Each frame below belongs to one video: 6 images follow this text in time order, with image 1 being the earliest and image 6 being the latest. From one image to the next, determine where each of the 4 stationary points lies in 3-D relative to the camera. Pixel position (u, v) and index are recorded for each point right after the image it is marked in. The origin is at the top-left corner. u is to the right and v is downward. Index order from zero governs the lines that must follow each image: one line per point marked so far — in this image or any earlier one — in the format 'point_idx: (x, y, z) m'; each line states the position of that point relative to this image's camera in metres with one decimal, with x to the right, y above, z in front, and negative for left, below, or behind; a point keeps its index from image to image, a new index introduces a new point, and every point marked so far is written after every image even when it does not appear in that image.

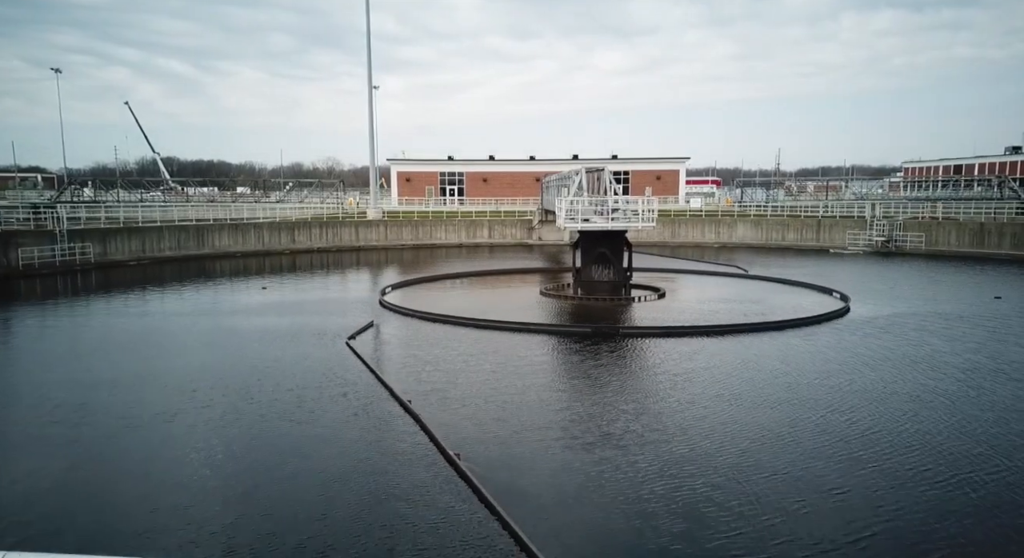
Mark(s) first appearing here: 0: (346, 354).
0: (-3.2, -1.3, +13.8) m
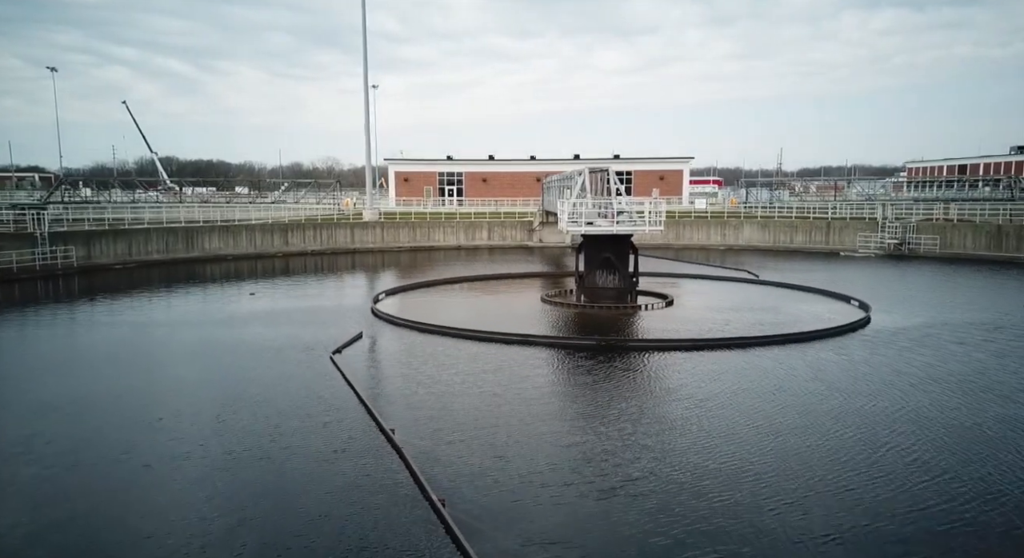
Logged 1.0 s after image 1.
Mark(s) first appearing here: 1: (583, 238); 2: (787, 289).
0: (-3.3, -1.5, +12.8) m
1: (+1.8, +1.0, +17.6) m
2: (+7.5, -0.3, +19.4) m
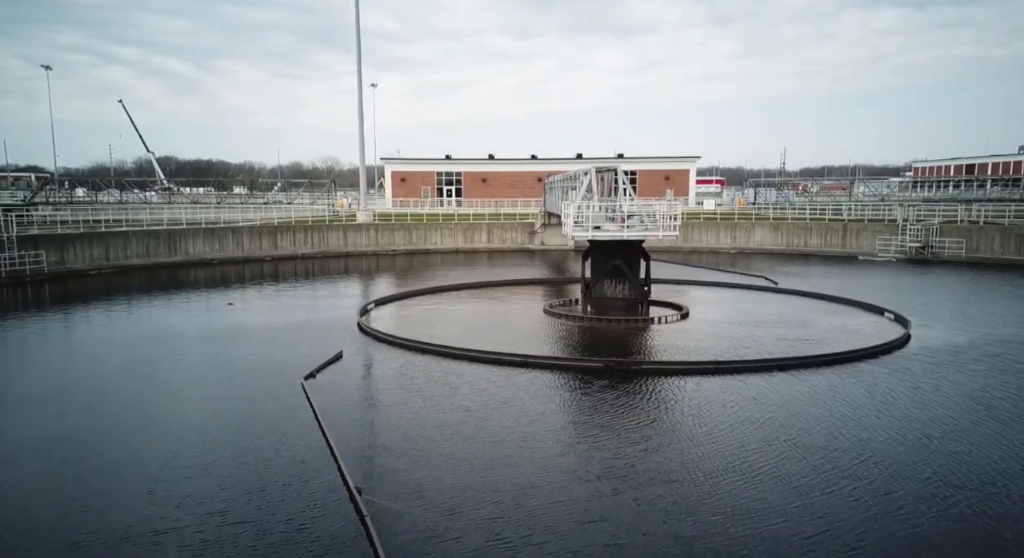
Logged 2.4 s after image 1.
0: (-3.2, -1.7, +11.3) m
1: (+1.8, +0.8, +16.1) m
2: (+7.5, -0.5, +17.9) m
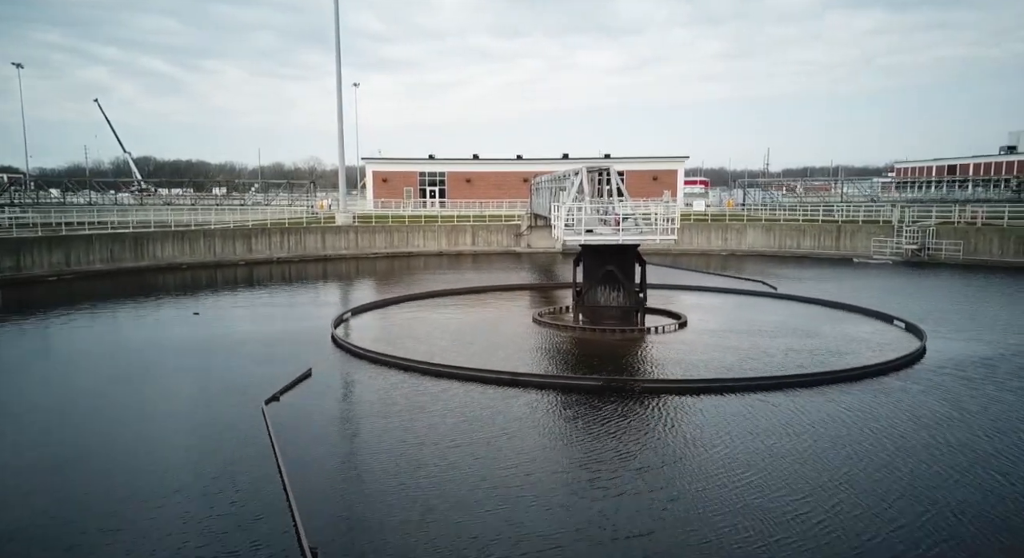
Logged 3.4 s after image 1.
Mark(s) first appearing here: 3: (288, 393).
0: (-3.4, -1.9, +10.2) m
1: (+1.5, +0.7, +15.1) m
2: (+7.2, -0.6, +17.0) m
3: (-3.5, -1.8, +10.9) m
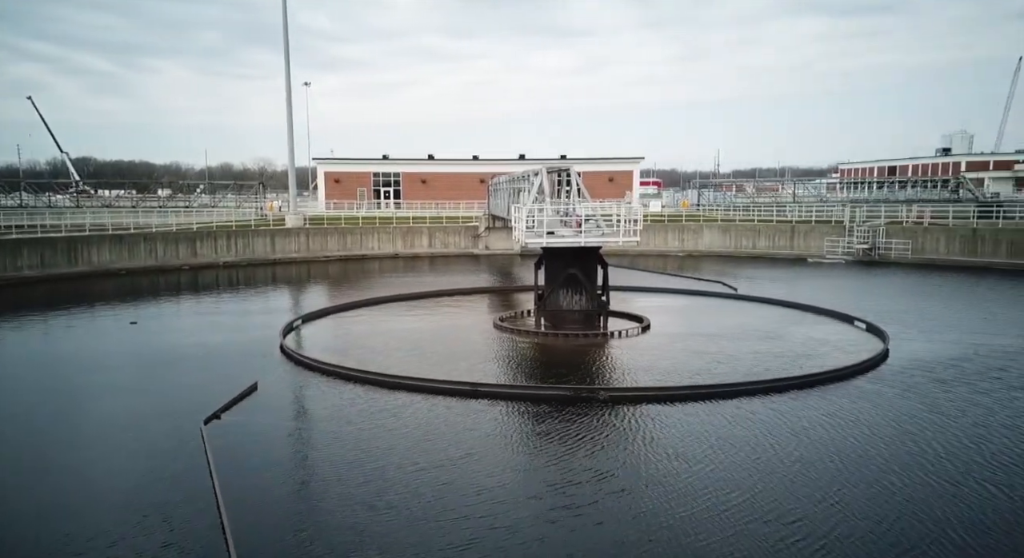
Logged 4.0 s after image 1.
0: (-3.9, -2.0, +9.5) m
1: (+0.6, +0.6, +14.6) m
2: (+6.2, -0.6, +16.9) m
3: (-4.0, -1.9, +10.1) m
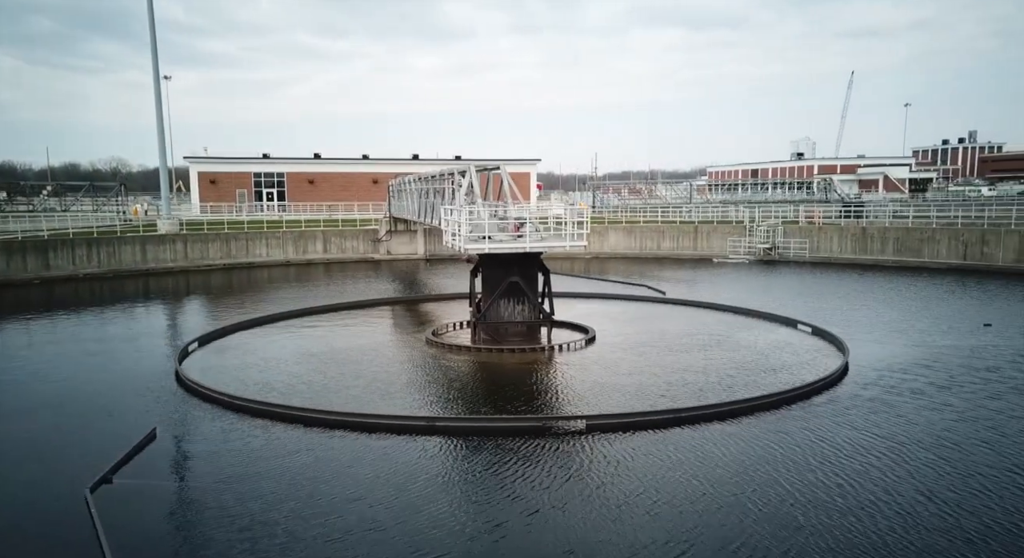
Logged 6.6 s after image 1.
0: (-4.2, -2.2, +7.3) m
1: (-0.6, +0.4, +13.2) m
2: (+4.6, -0.7, +16.4) m
3: (-4.4, -2.1, +8.0) m
